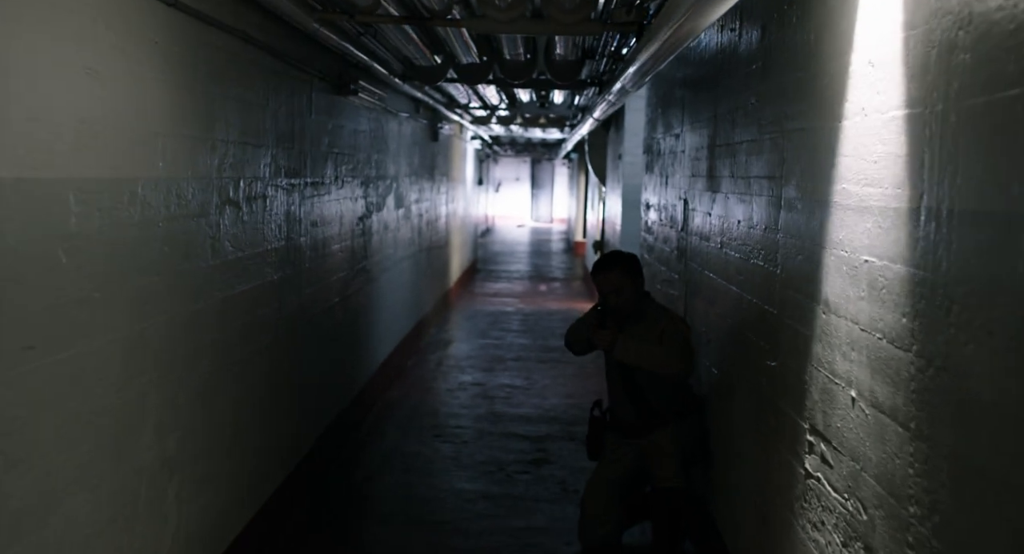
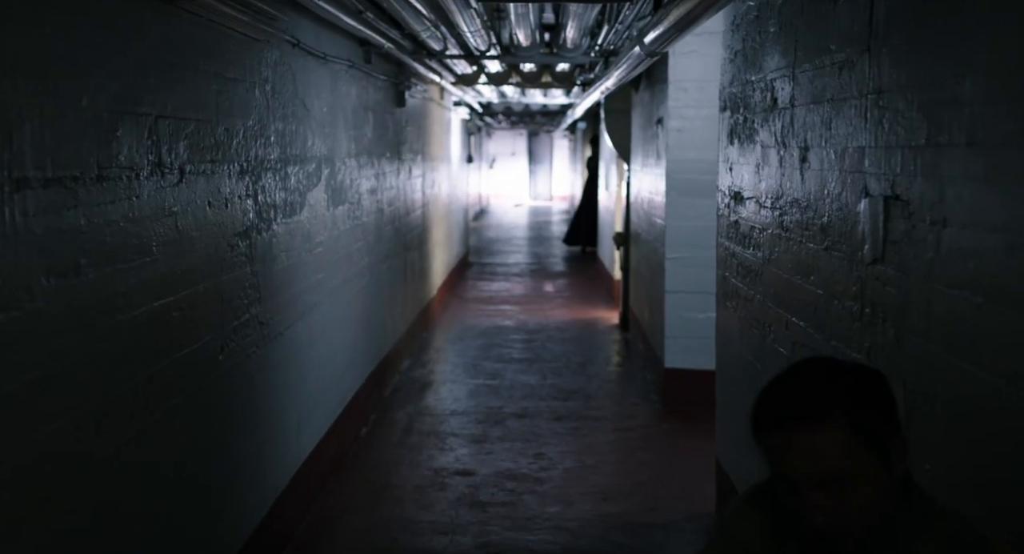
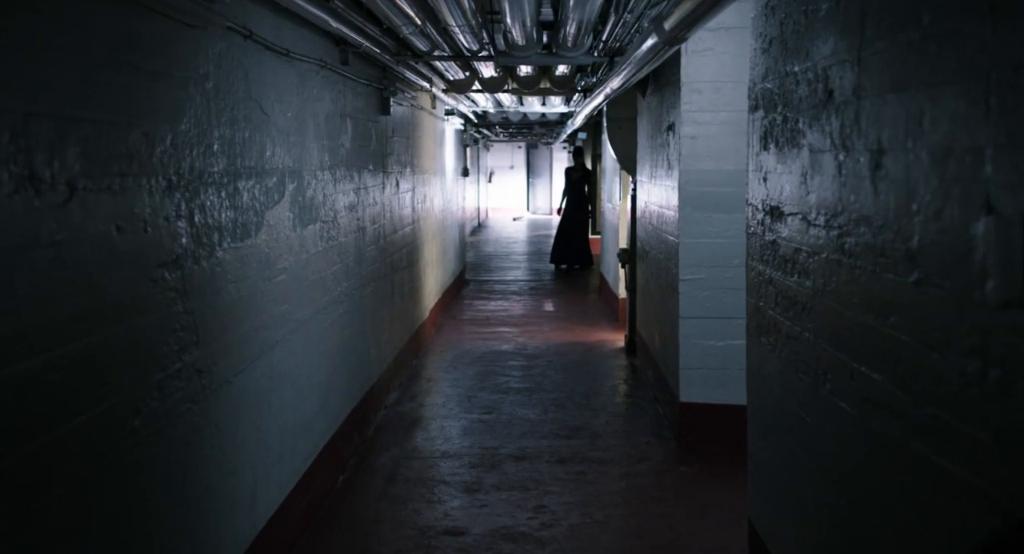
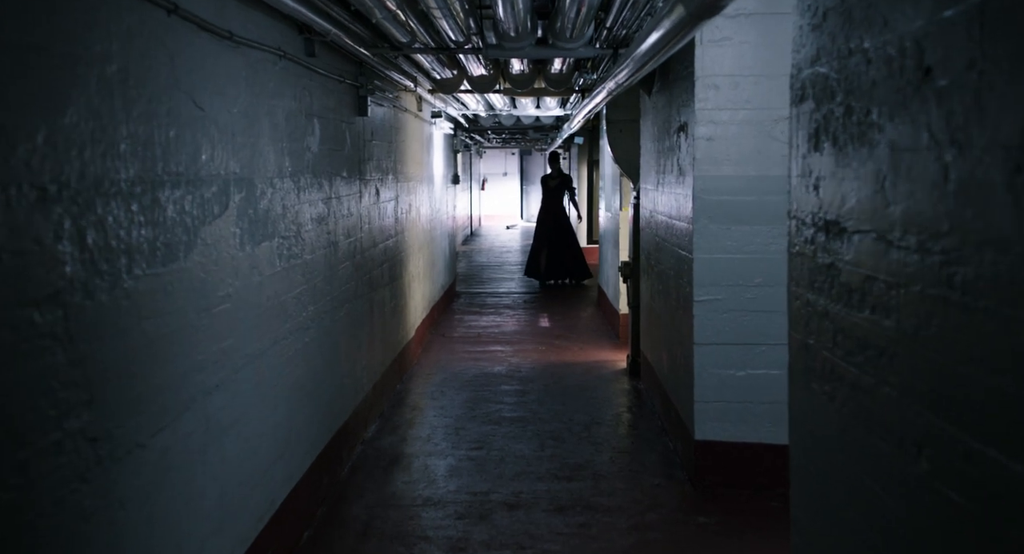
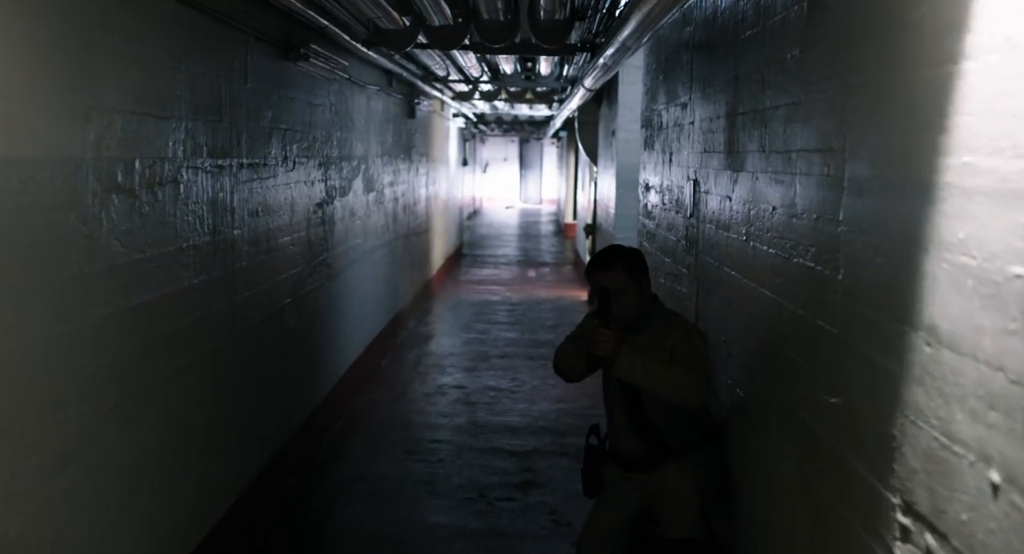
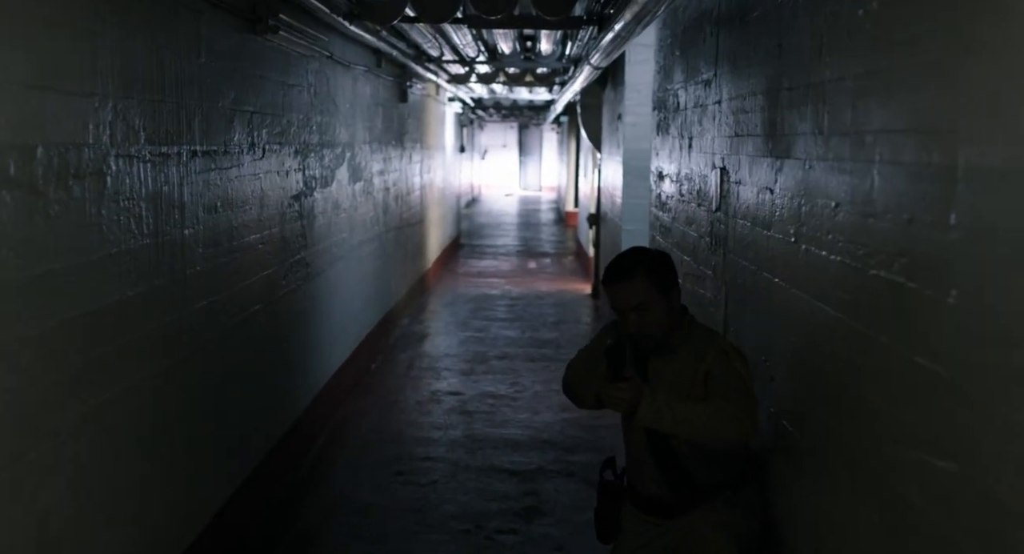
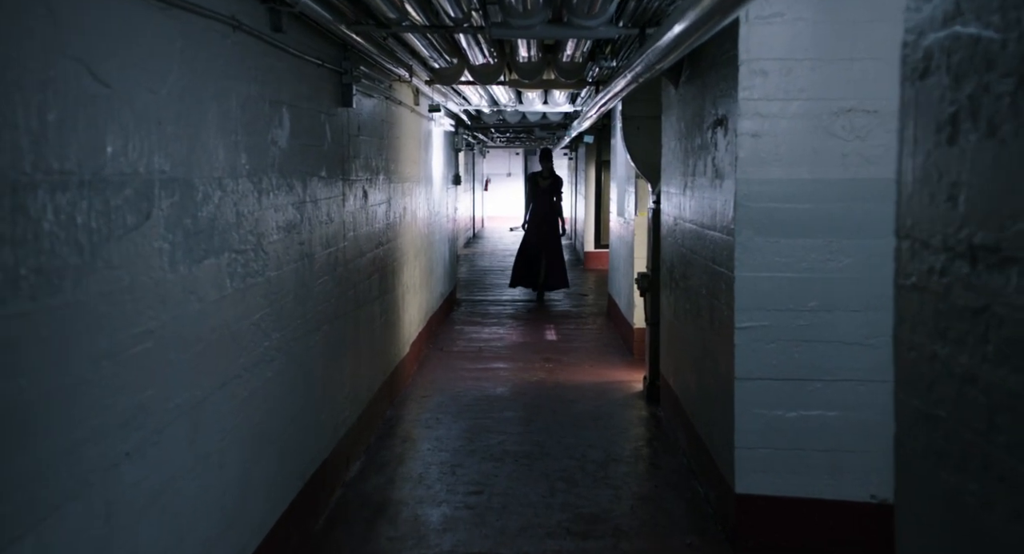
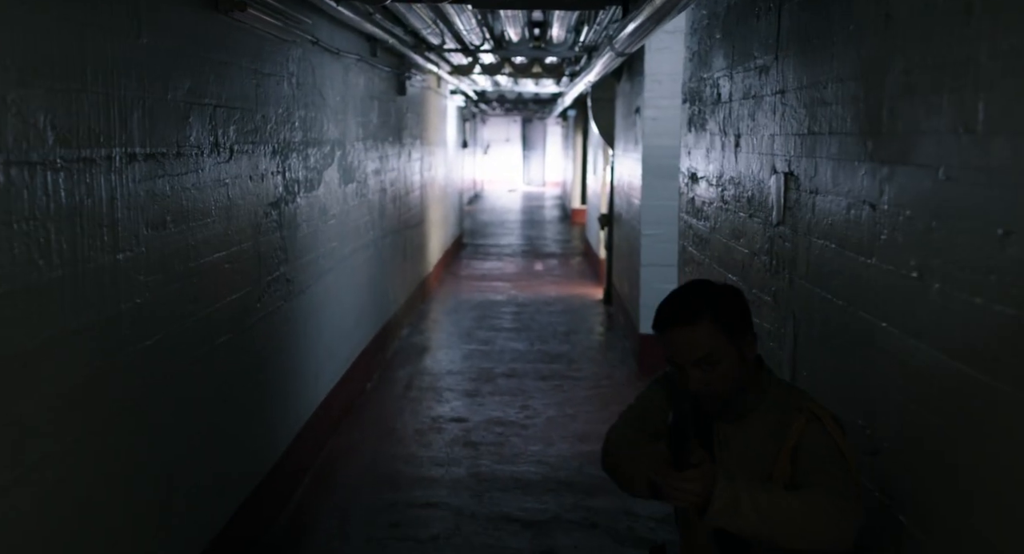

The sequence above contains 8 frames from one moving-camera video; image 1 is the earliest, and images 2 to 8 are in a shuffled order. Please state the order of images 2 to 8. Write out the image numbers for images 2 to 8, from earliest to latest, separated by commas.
5, 6, 8, 2, 3, 4, 7
